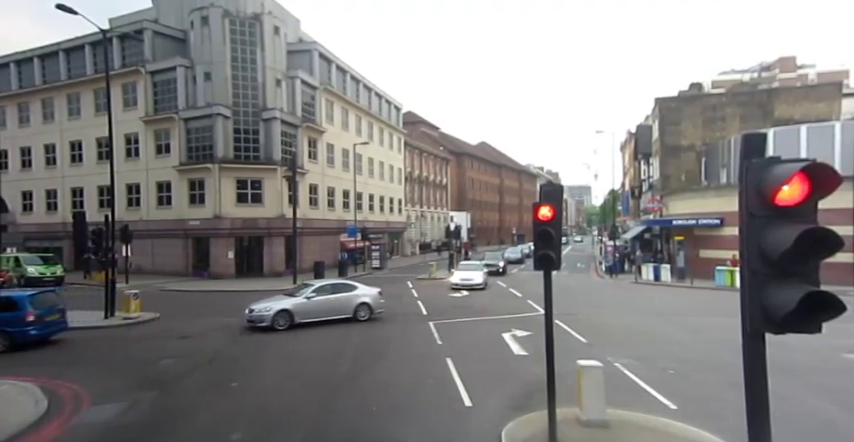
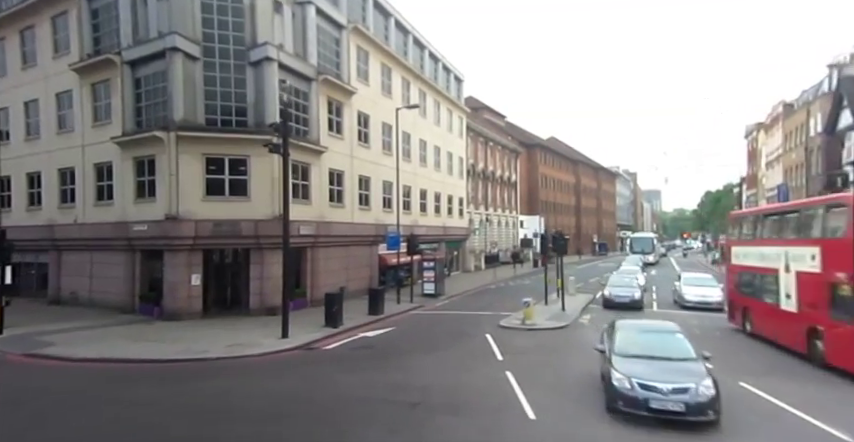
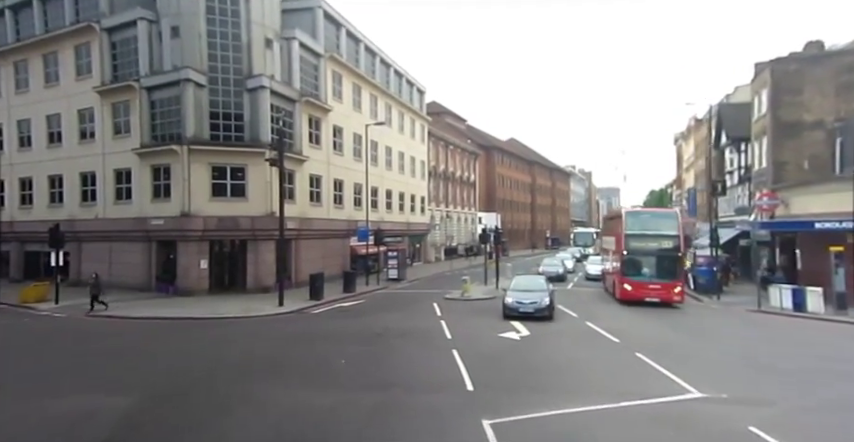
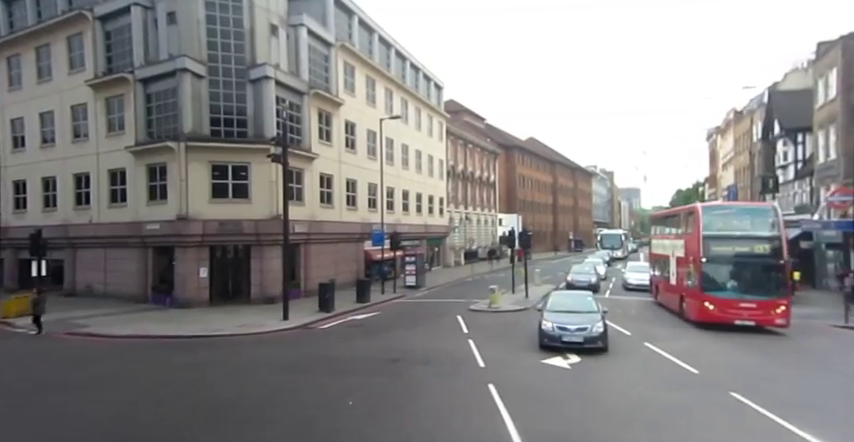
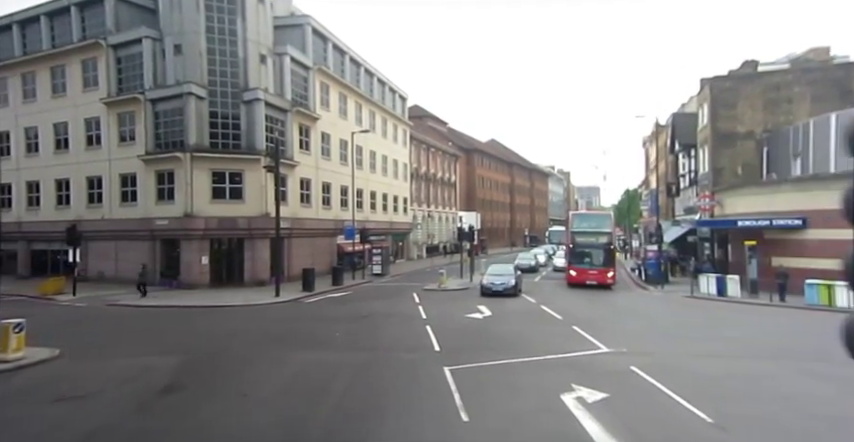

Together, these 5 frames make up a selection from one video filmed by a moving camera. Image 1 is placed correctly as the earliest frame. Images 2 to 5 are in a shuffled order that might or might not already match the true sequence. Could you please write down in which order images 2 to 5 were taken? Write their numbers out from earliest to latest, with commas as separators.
5, 3, 4, 2
